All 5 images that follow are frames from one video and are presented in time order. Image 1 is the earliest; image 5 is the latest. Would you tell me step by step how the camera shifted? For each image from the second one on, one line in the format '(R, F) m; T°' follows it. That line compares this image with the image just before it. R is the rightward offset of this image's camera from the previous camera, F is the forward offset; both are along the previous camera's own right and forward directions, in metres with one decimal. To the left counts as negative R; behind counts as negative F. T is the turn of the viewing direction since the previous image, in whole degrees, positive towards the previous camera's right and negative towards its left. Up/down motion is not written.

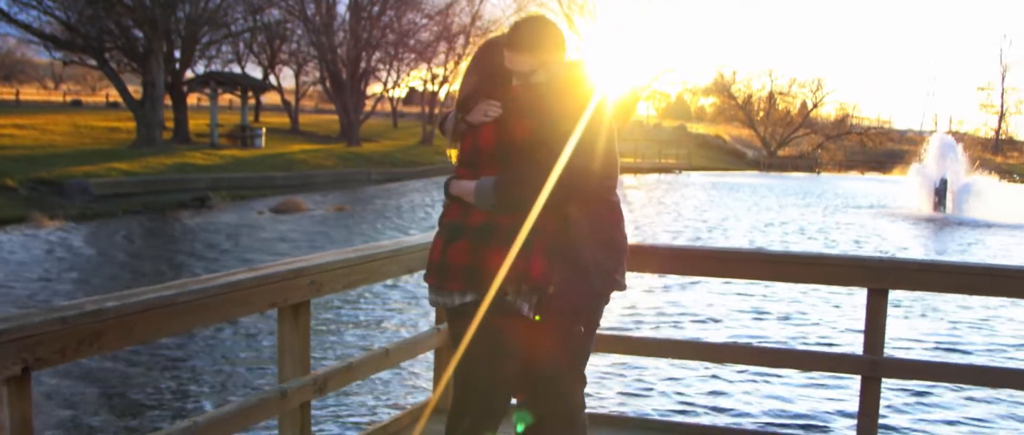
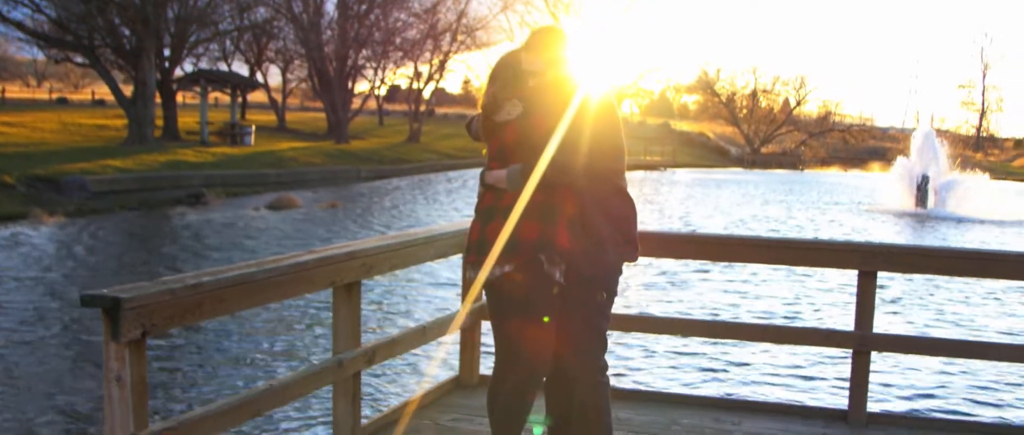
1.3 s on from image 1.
(-0.2, -0.3) m; +1°
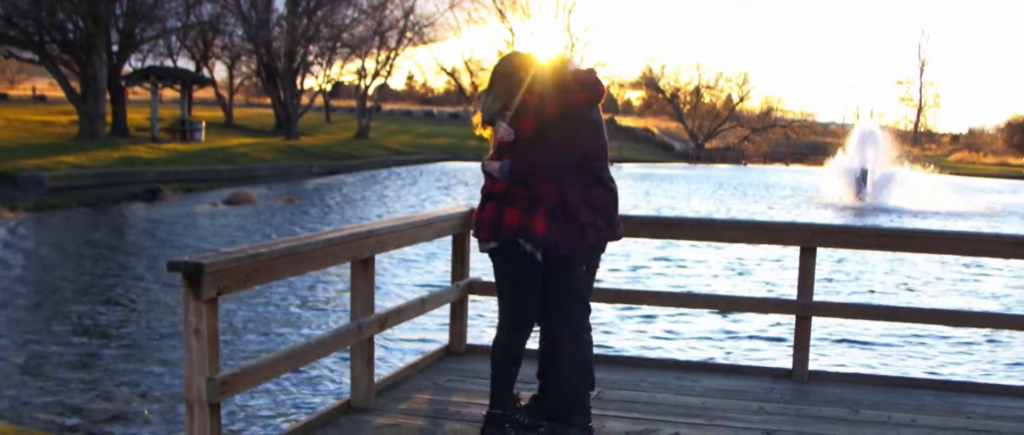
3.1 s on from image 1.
(-0.2, -0.5) m; +3°
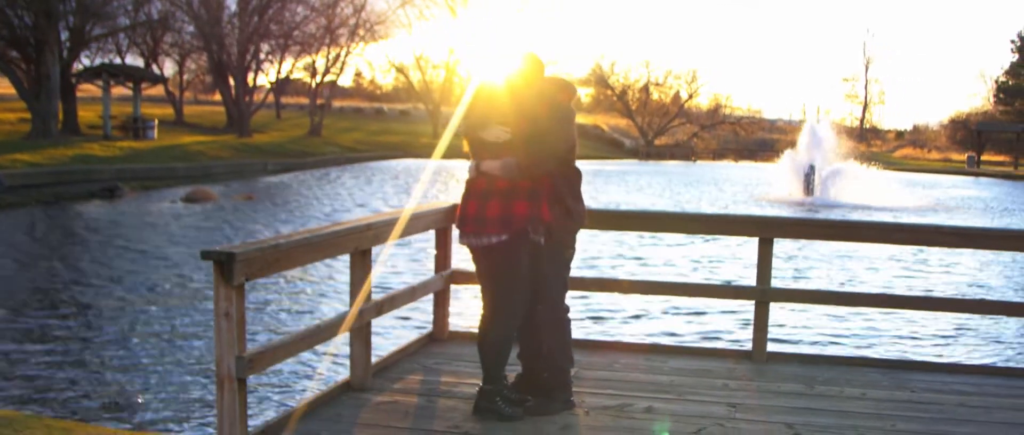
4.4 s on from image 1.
(-0.2, -0.3) m; +3°
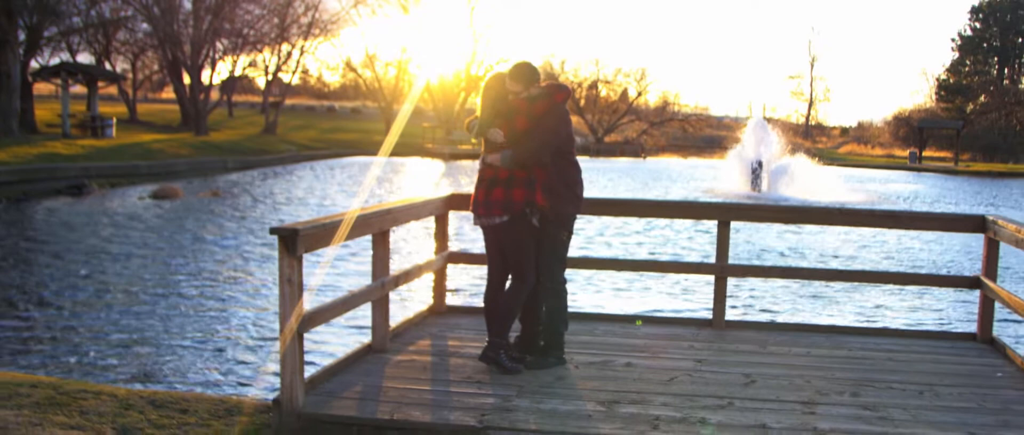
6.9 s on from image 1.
(-0.2, -0.7) m; +3°
